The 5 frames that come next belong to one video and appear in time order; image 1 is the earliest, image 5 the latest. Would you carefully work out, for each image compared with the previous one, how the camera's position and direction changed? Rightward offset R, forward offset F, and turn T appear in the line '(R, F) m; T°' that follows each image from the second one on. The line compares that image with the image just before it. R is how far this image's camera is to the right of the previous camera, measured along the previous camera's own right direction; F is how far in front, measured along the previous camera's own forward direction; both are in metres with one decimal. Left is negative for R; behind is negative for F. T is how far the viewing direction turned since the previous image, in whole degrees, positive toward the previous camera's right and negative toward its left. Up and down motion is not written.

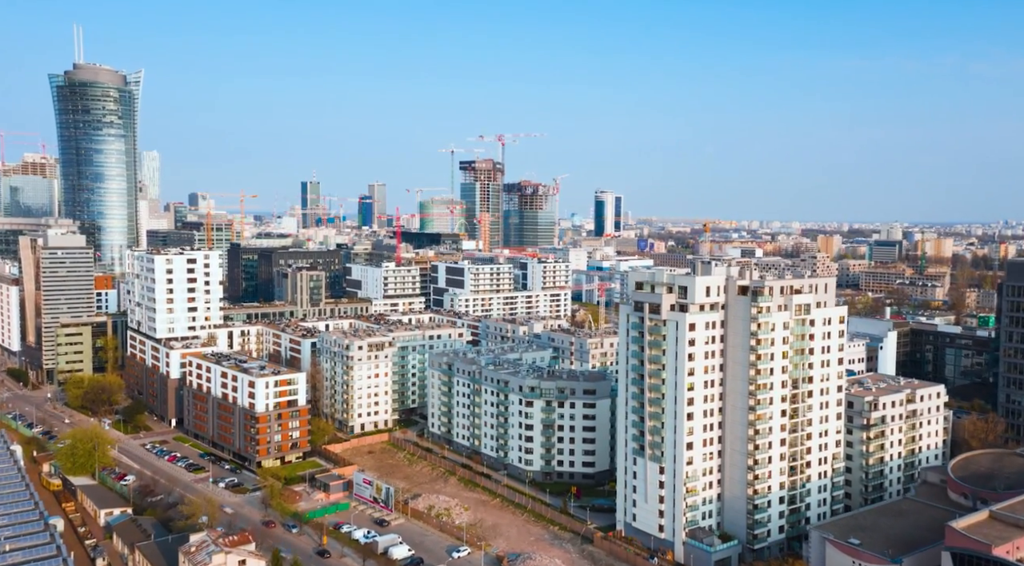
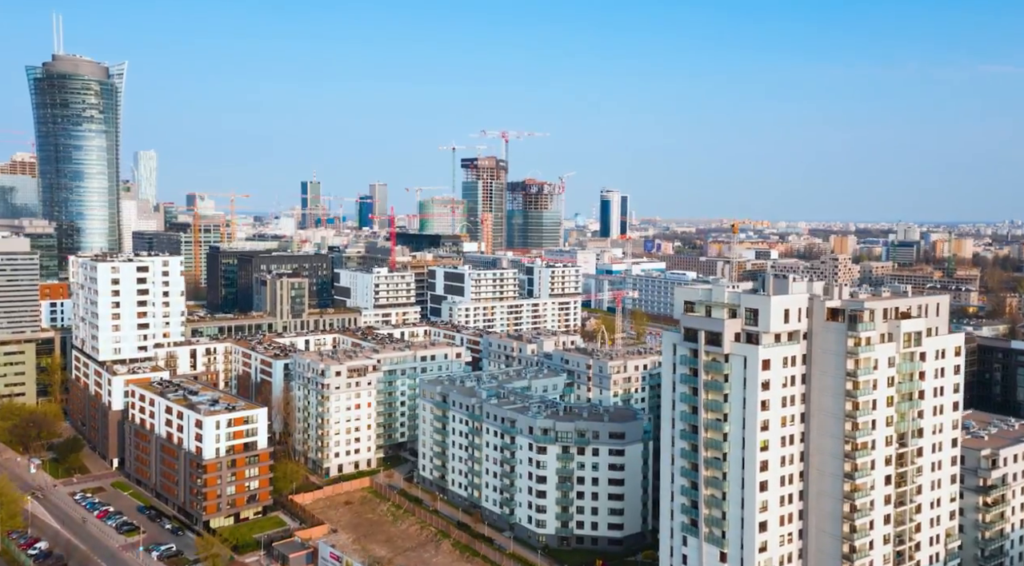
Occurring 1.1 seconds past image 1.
(-0.2, +11.2) m; 0°
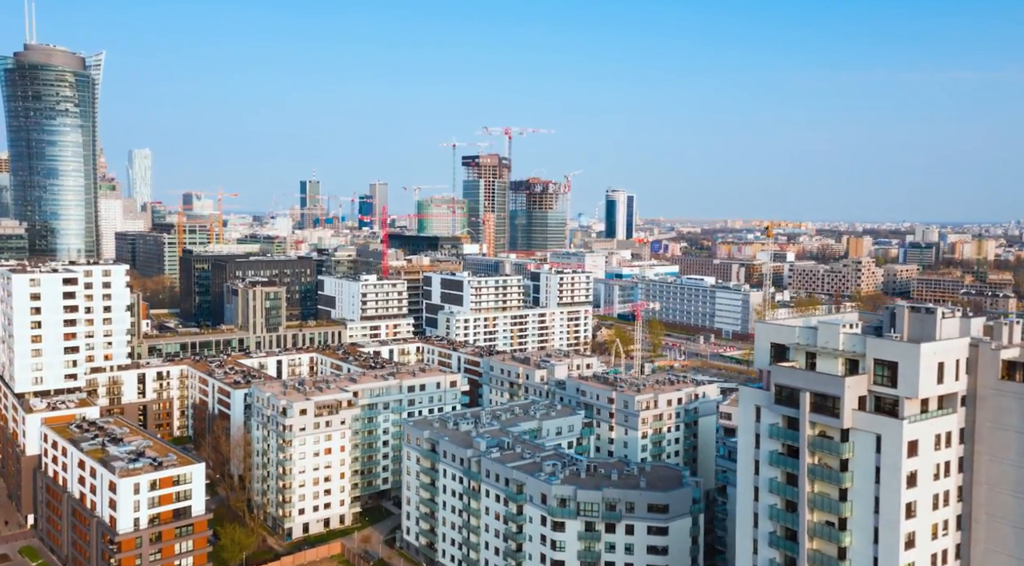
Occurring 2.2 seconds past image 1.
(-0.2, +11.0) m; 0°
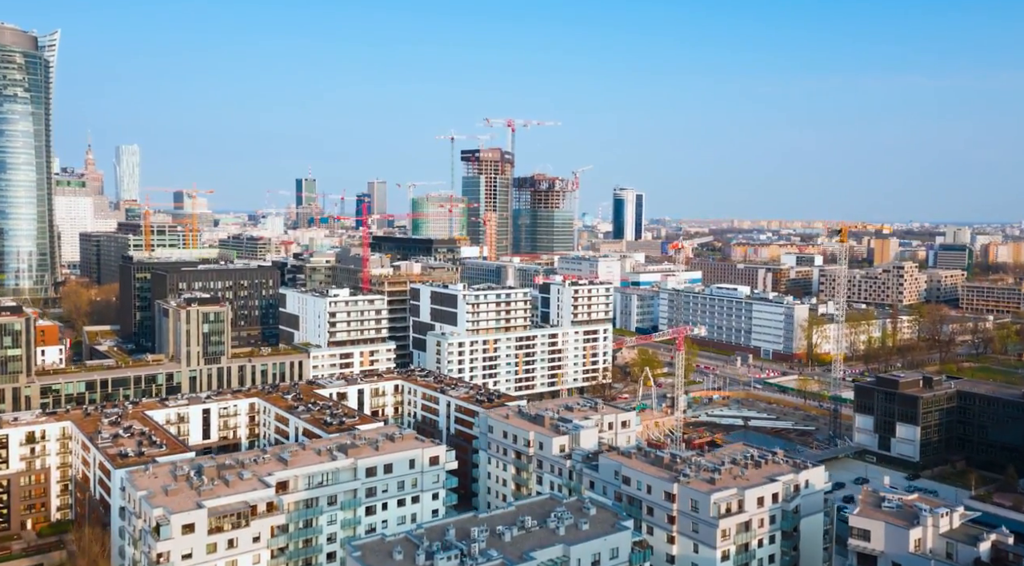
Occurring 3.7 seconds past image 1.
(-0.2, +17.6) m; 0°
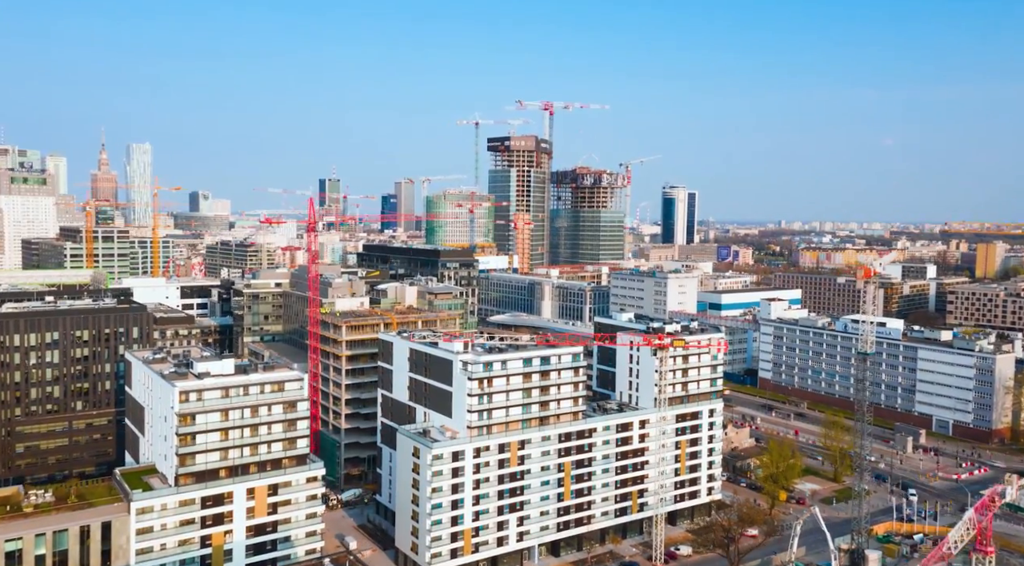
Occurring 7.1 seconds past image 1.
(-0.2, +36.5) m; -2°
